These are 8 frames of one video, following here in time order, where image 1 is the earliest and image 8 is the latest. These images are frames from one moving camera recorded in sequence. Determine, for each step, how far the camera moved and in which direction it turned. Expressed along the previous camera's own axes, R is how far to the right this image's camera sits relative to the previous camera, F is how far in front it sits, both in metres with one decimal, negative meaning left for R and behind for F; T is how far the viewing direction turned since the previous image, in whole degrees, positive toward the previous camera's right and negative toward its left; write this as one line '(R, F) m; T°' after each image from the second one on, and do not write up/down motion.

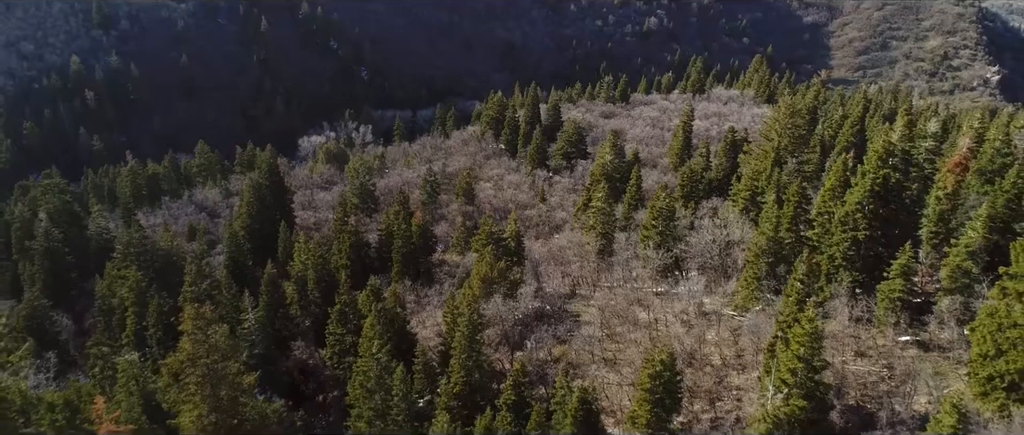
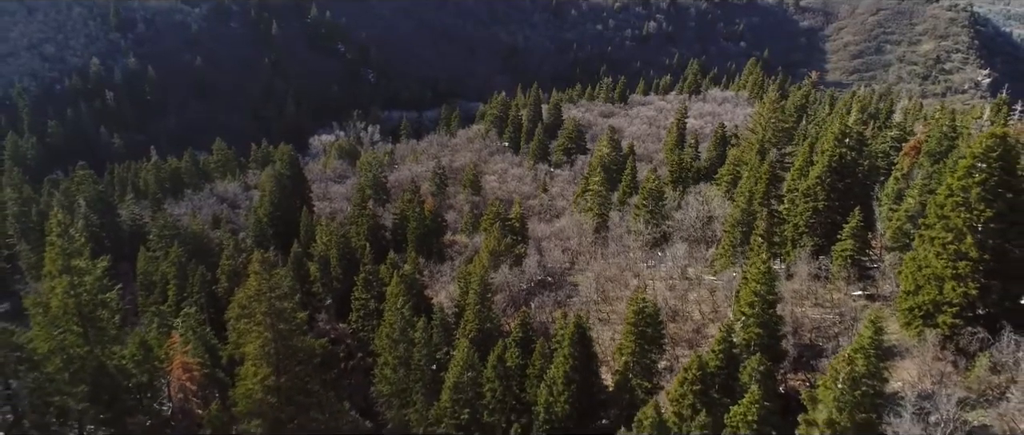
(-0.2, -4.7) m; 0°
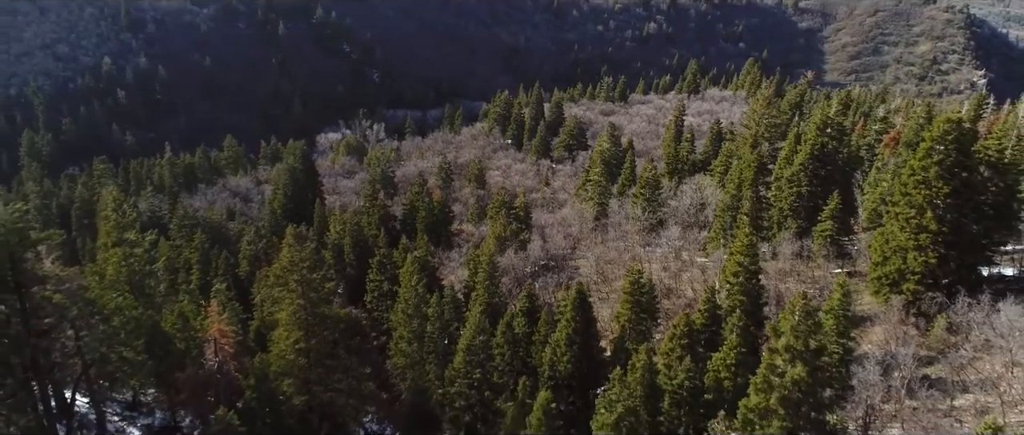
(-0.2, -2.9) m; 0°
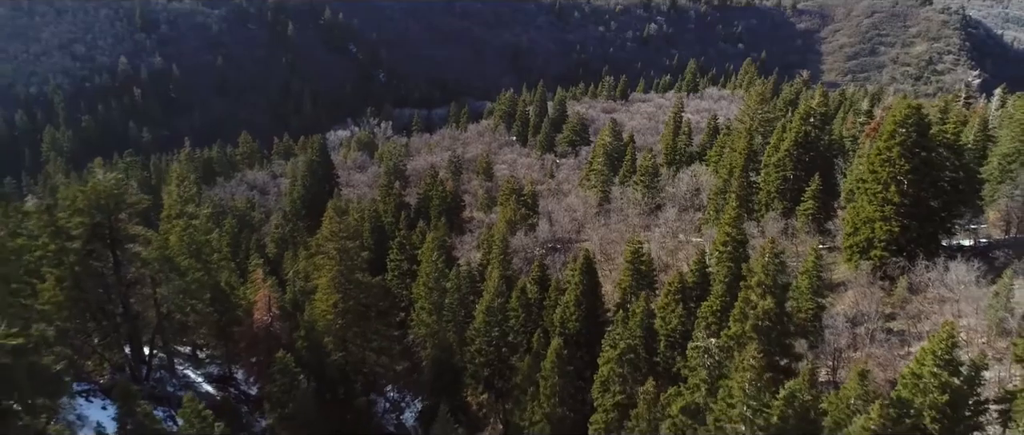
(-0.5, -3.8) m; 0°
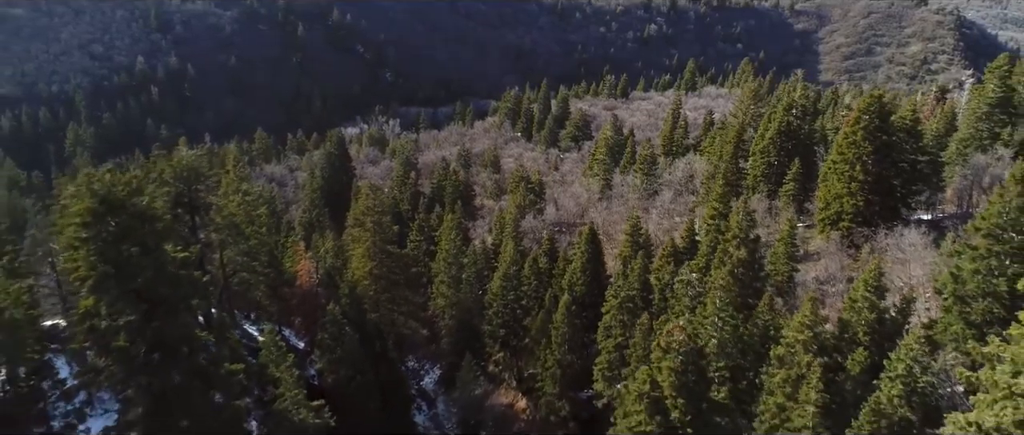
(-0.6, -4.6) m; 0°
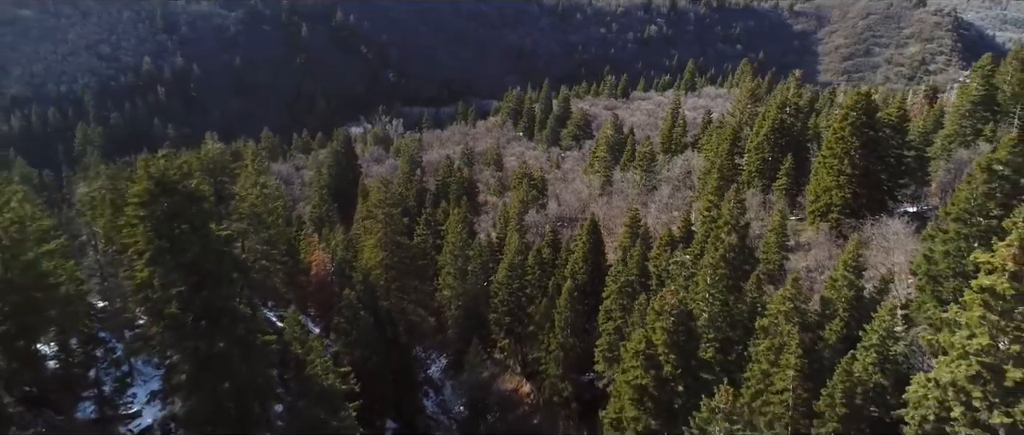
(-0.2, -1.8) m; 0°
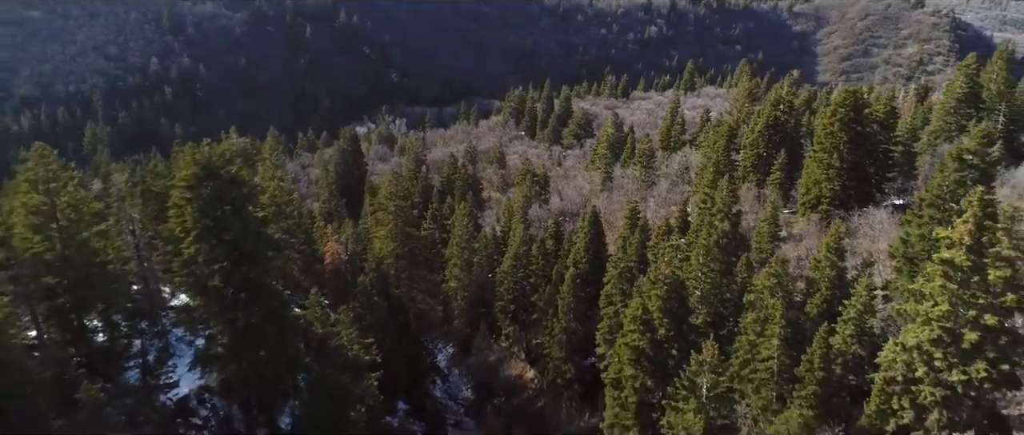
(-0.2, -1.9) m; 0°
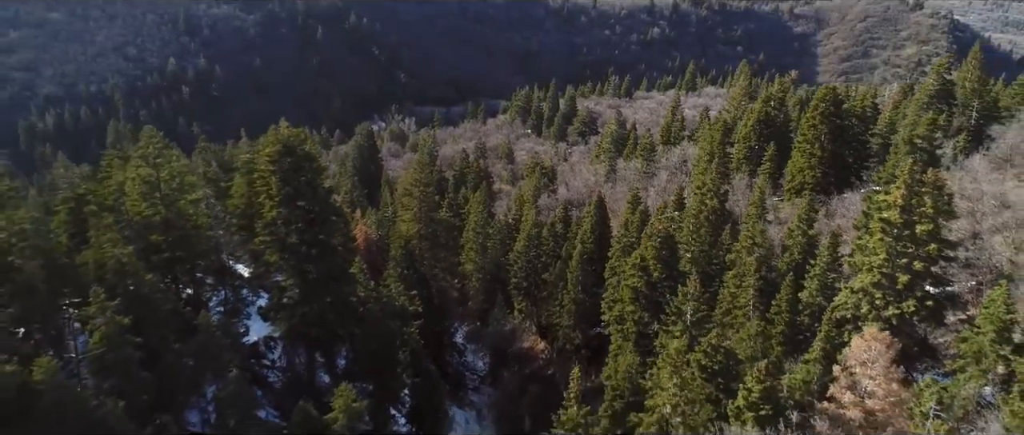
(-0.6, -4.4) m; 0°
